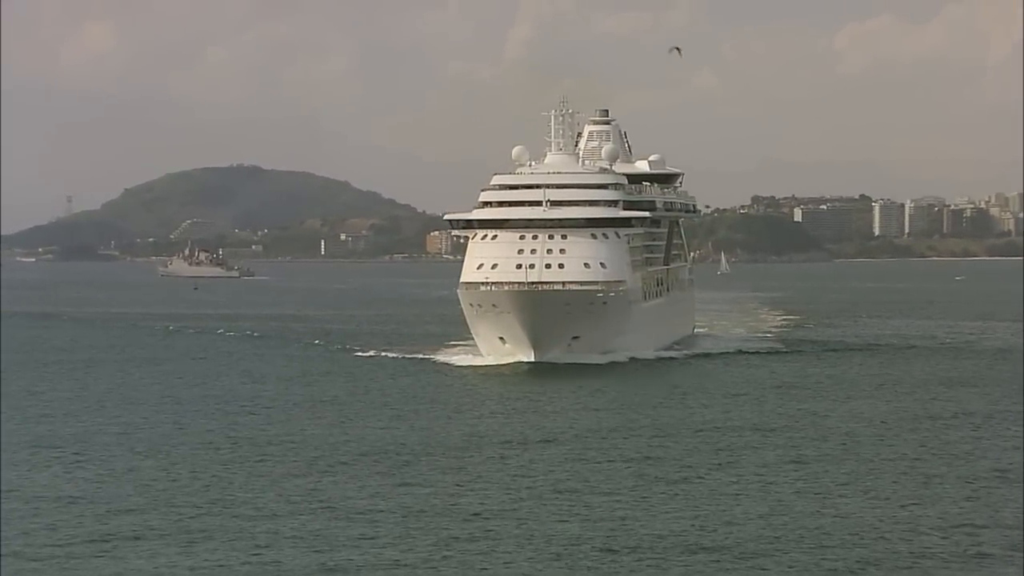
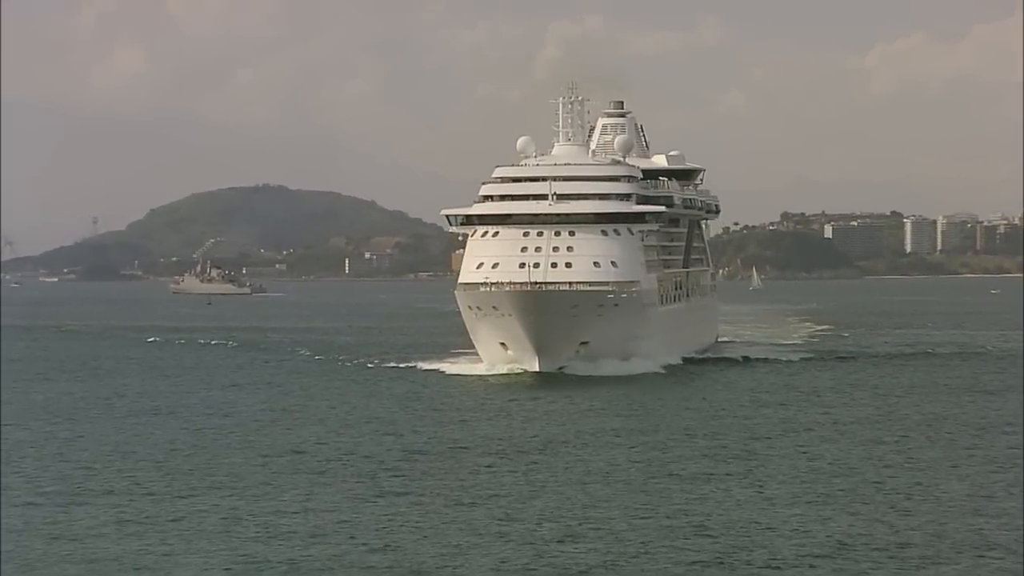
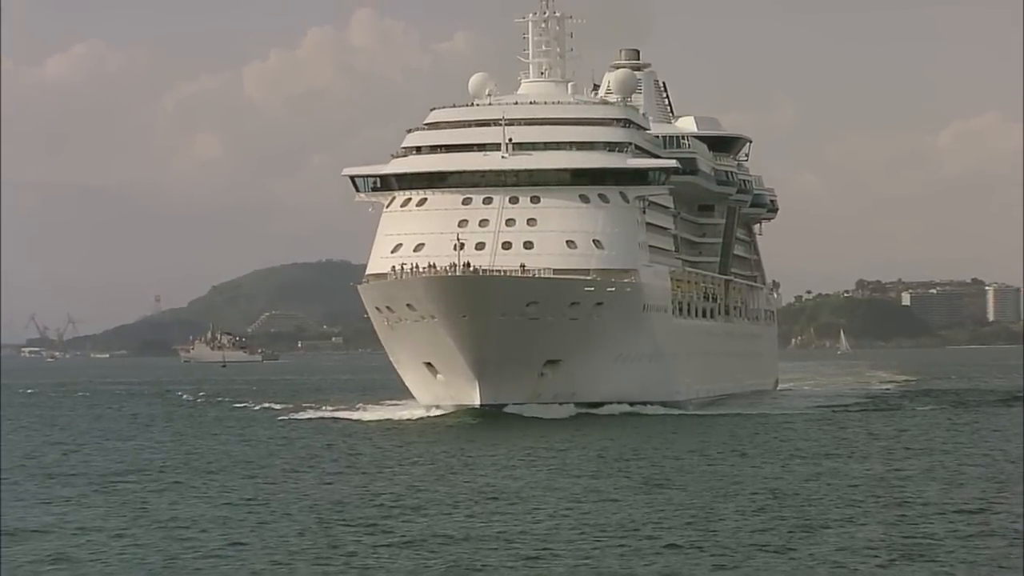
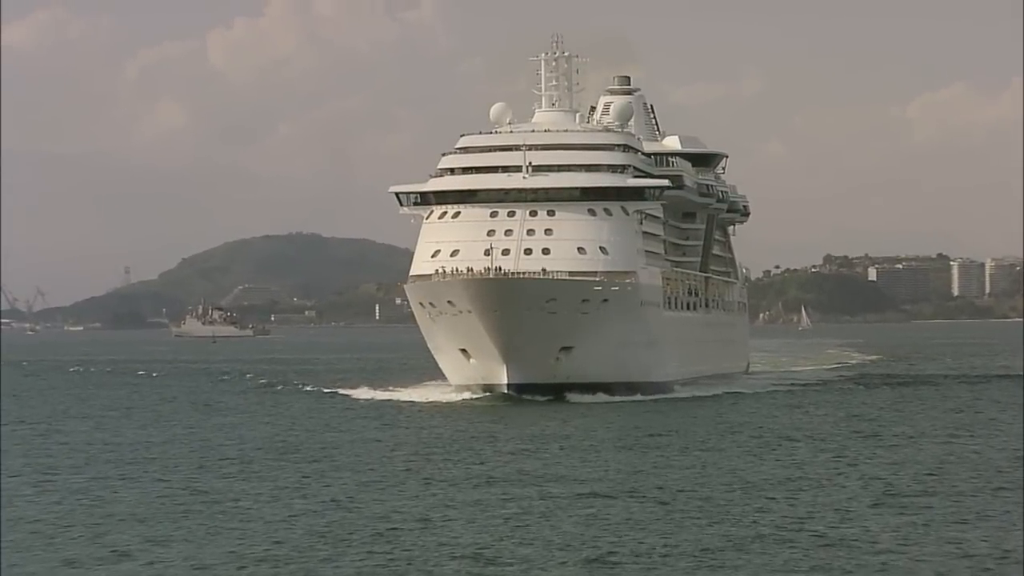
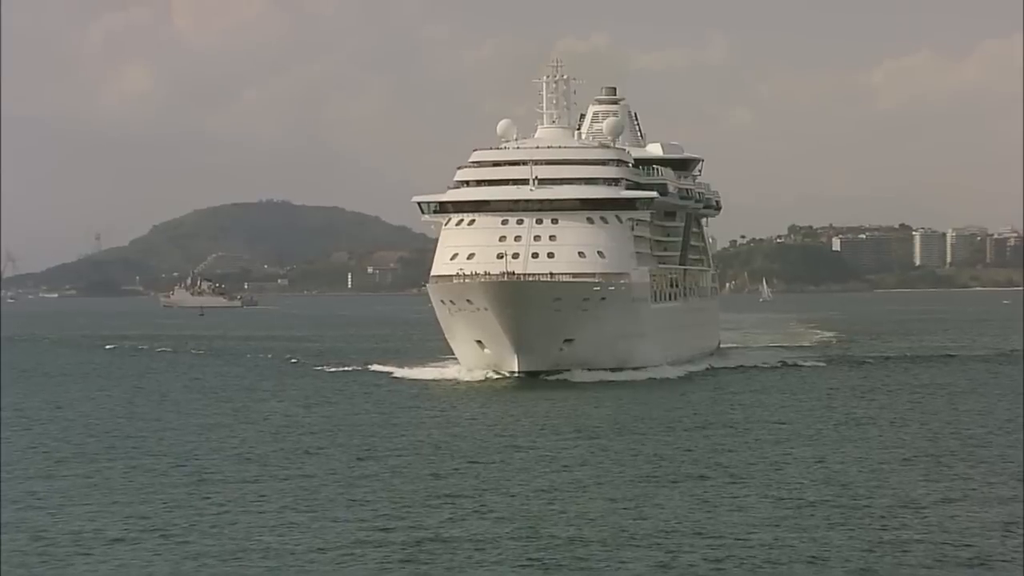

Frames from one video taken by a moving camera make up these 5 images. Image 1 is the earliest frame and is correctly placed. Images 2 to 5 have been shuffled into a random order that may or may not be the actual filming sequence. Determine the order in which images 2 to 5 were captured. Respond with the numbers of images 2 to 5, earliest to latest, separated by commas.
2, 5, 4, 3
